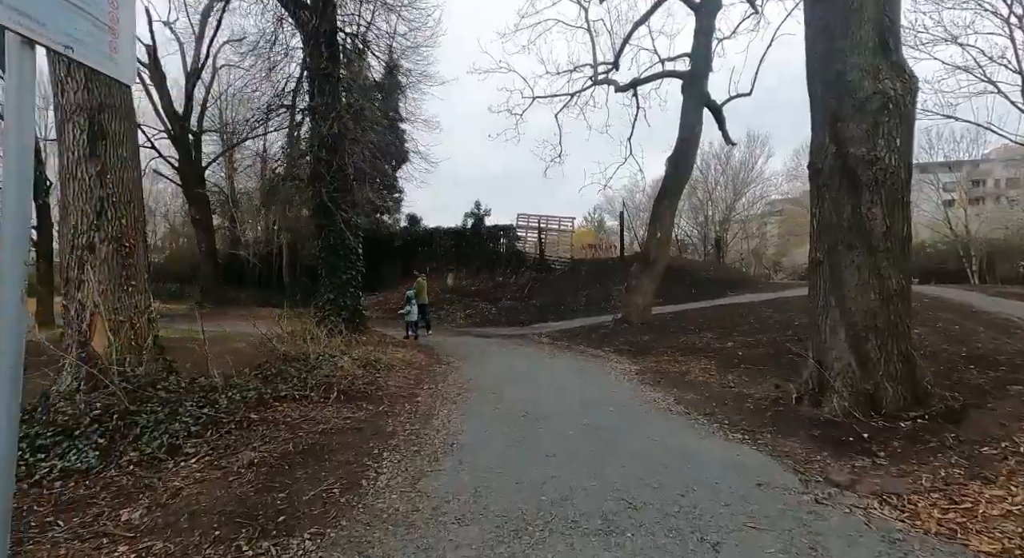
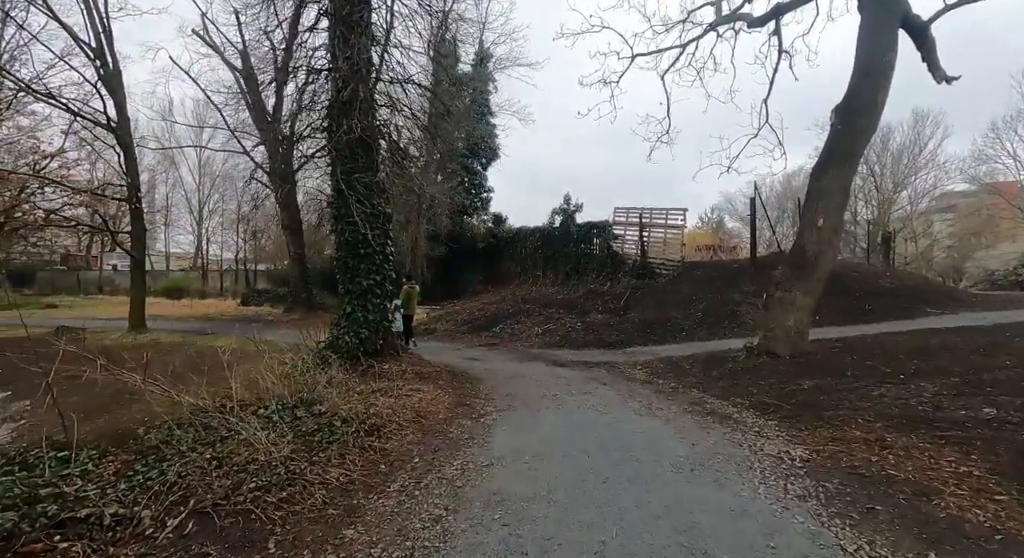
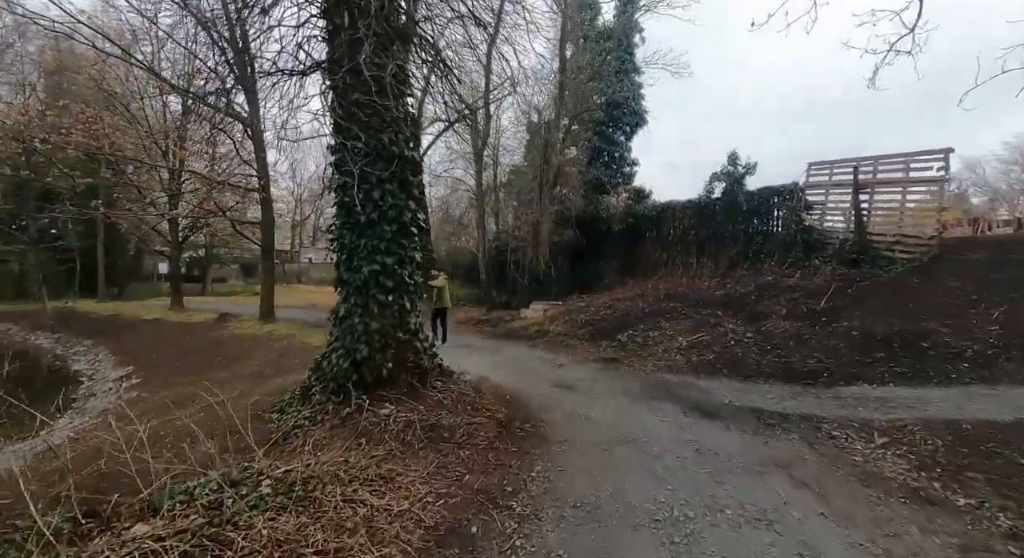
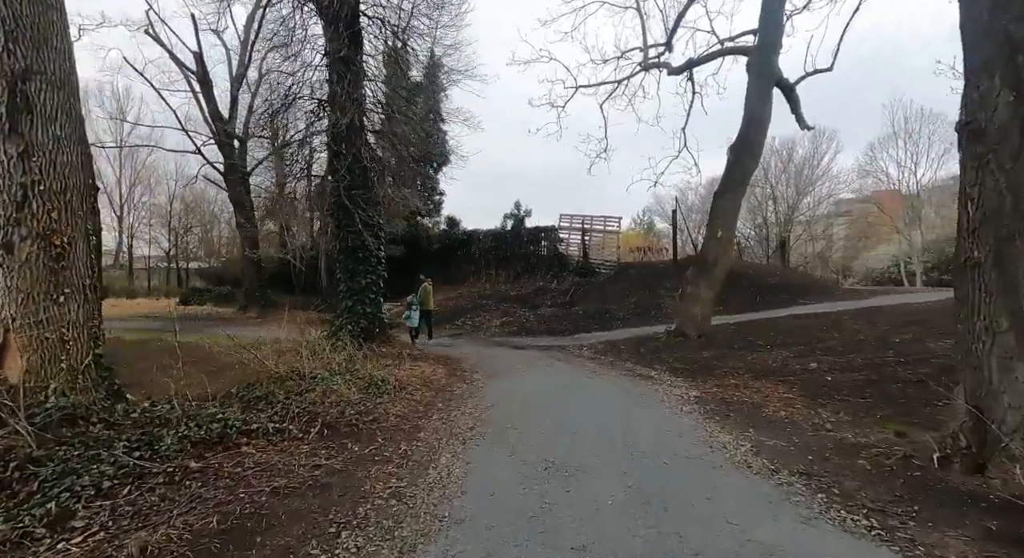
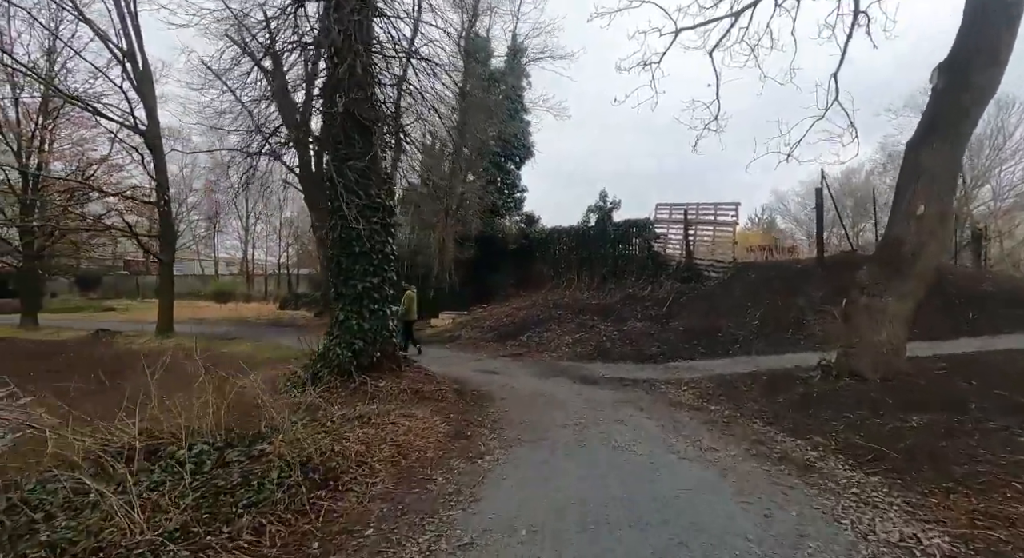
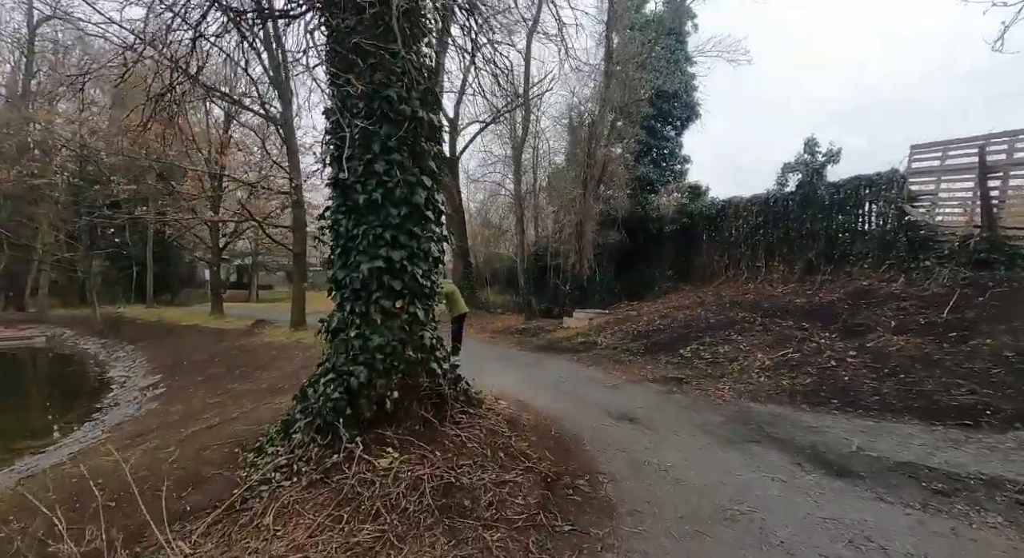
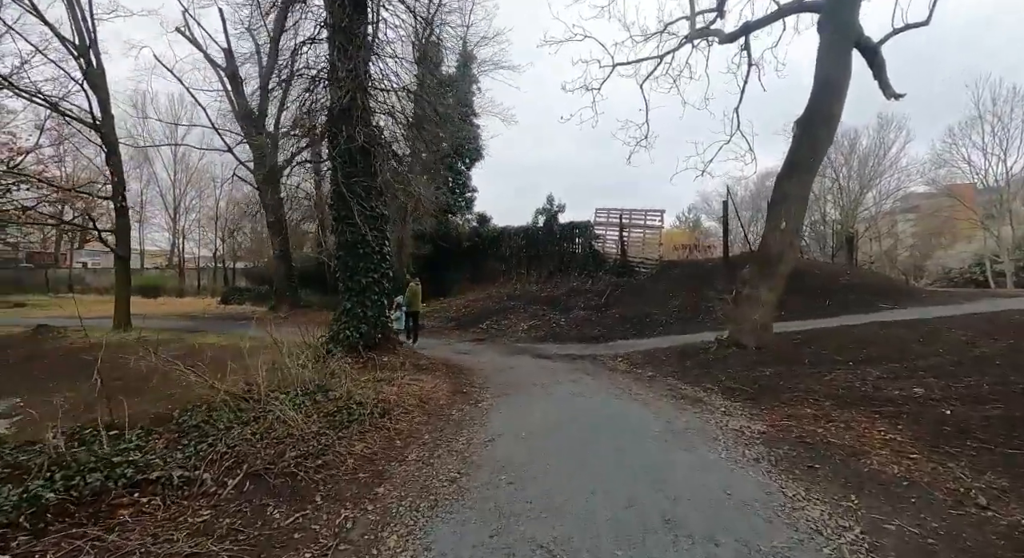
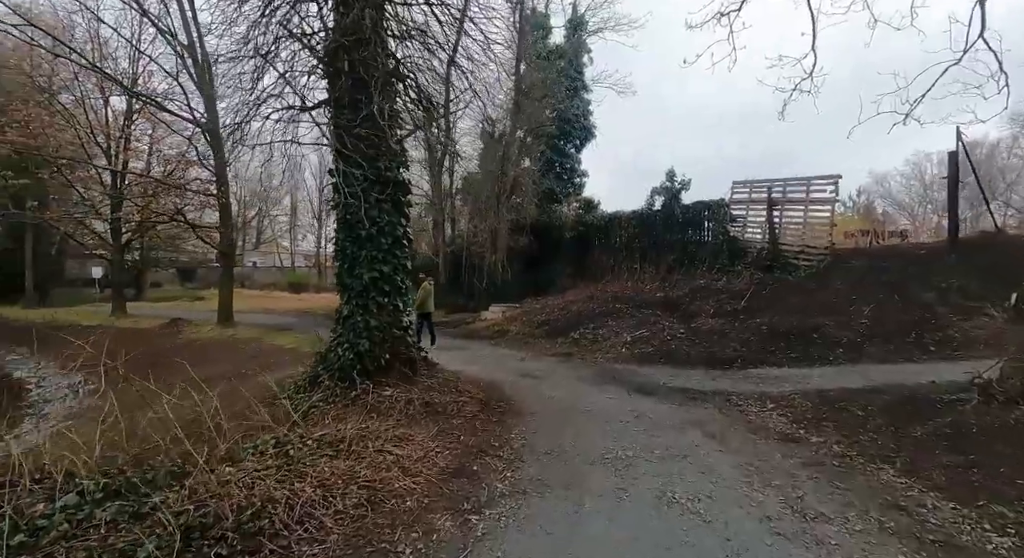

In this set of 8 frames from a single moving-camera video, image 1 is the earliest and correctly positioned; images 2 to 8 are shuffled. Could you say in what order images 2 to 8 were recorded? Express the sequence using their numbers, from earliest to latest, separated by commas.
4, 7, 2, 5, 8, 3, 6
